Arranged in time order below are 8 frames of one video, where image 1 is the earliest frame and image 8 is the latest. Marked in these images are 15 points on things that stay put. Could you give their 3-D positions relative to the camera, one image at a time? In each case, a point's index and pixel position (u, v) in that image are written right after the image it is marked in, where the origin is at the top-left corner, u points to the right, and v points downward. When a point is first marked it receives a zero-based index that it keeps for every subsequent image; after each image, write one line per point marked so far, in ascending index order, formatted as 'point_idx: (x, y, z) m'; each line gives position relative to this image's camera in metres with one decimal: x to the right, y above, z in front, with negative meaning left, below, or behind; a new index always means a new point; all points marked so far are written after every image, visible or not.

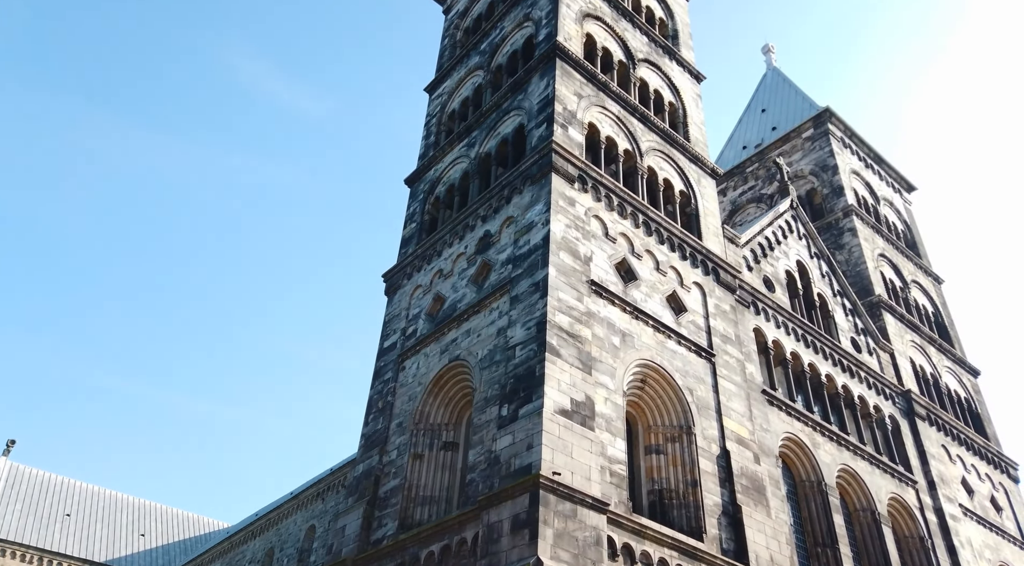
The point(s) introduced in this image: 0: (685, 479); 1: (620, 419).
0: (+3.3, -3.8, +15.4) m
1: (+1.9, -2.4, +14.3) m
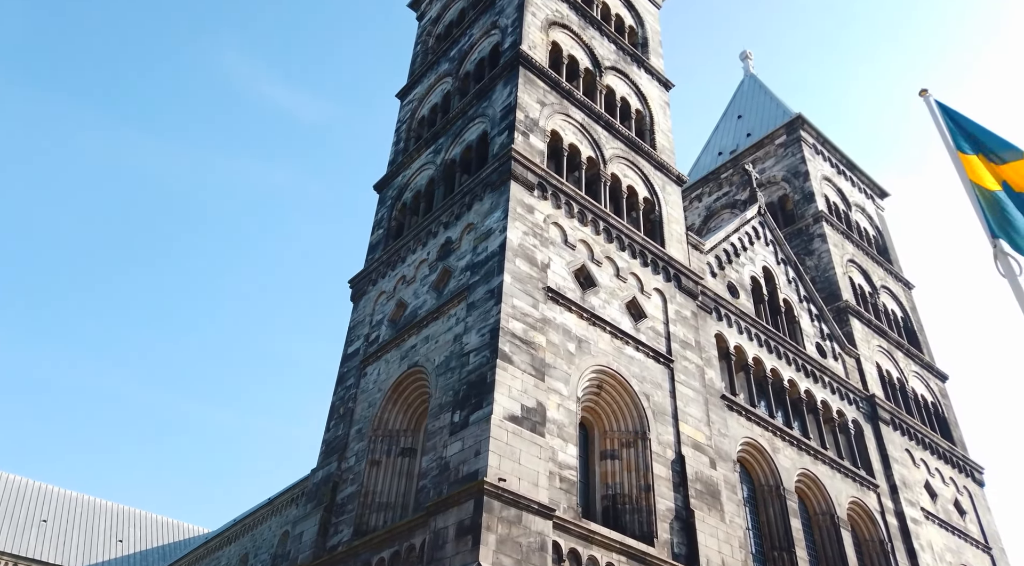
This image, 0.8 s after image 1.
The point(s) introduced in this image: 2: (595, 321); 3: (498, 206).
0: (+2.4, -3.9, +15.6) m
1: (+1.1, -2.5, +14.4) m
2: (+1.8, -0.8, +16.9) m
3: (-0.3, +1.7, +17.3) m
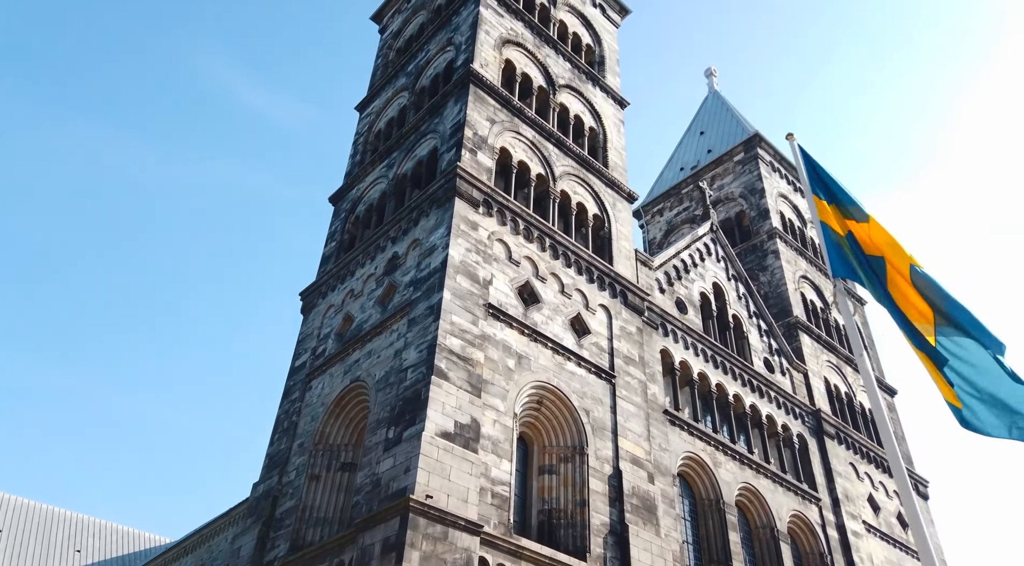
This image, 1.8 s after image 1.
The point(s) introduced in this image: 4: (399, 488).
0: (+1.2, -4.3, +15.8) m
1: (-0.1, -2.9, +14.6) m
2: (+0.5, -1.2, +17.2) m
3: (-1.5, +1.3, +17.5) m
4: (-1.8, -3.2, +12.6) m
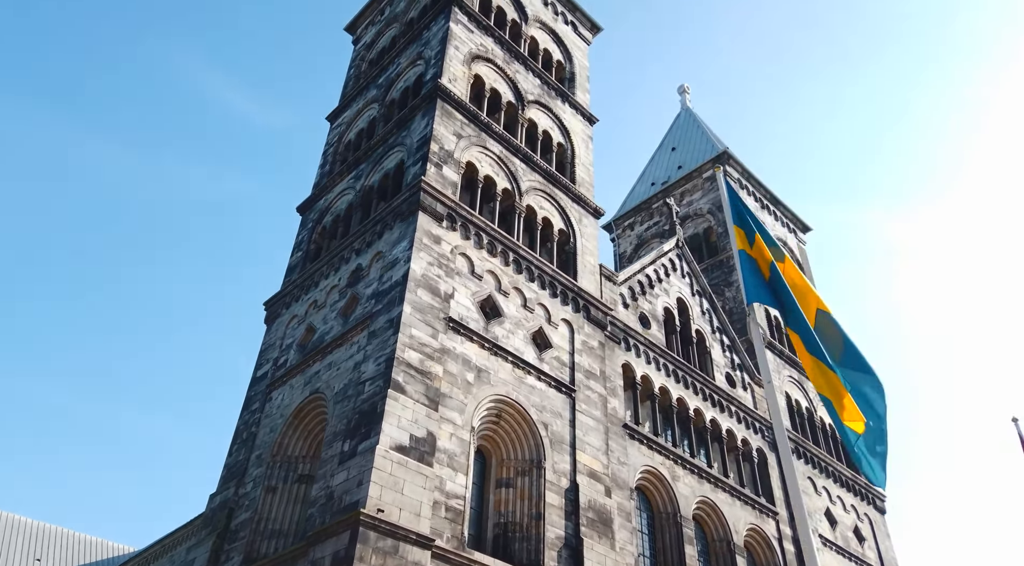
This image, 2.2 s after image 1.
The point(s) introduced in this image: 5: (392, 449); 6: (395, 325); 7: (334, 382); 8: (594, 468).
0: (+0.4, -4.6, +16.0) m
1: (-0.9, -3.1, +14.8) m
2: (-0.3, -1.5, +17.4) m
3: (-2.4, +1.0, +17.6) m
4: (-2.5, -3.5, +12.7) m
5: (-2.0, -2.8, +13.3) m
6: (-2.3, -0.8, +15.5) m
7: (-3.6, -2.0, +16.3) m
8: (+1.8, -4.1, +17.9) m
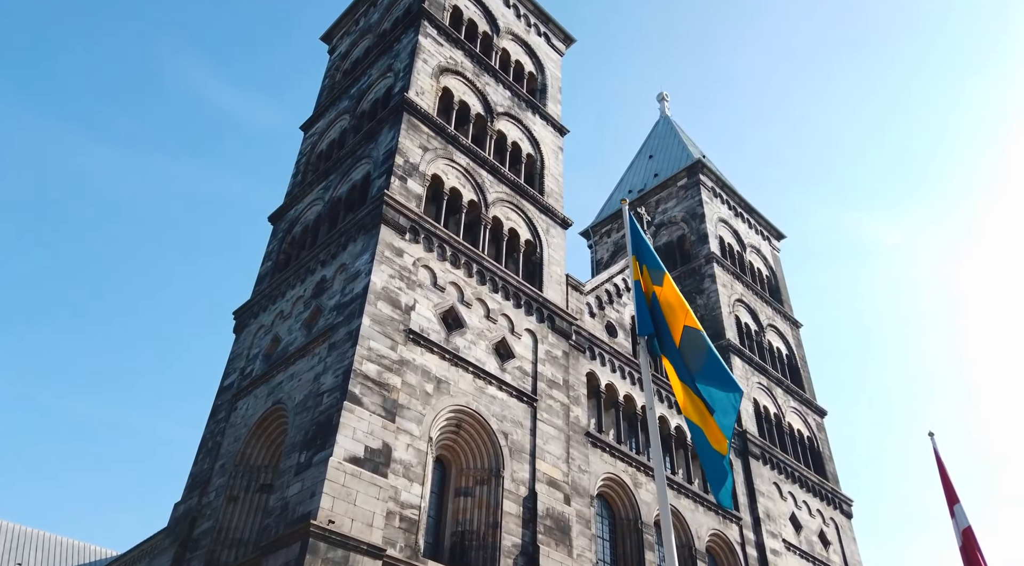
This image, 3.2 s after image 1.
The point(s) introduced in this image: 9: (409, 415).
0: (-0.5, -4.8, +16.3) m
1: (-1.7, -3.4, +15.1) m
2: (-1.2, -1.7, +17.7) m
3: (-3.2, +0.8, +17.9) m
4: (-3.4, -3.7, +13.0) m
5: (-2.8, -3.0, +13.6) m
6: (-3.1, -1.1, +15.8) m
7: (-4.5, -2.3, +16.6) m
8: (+0.9, -4.4, +18.2) m
9: (-2.0, -2.6, +15.6) m
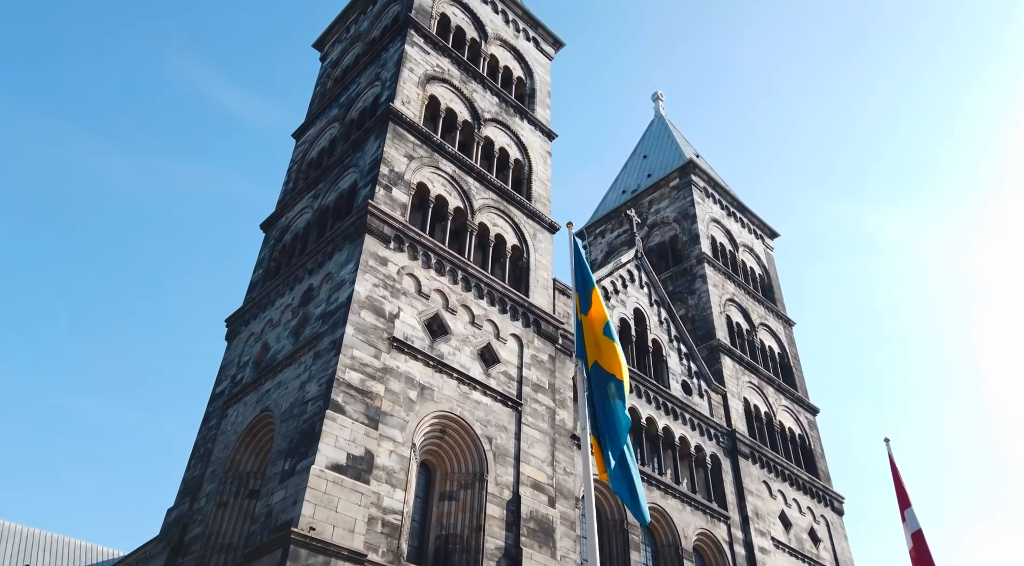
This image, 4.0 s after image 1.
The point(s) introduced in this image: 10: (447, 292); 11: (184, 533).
0: (-0.8, -5.0, +16.6) m
1: (-2.1, -3.6, +15.4) m
2: (-1.6, -1.9, +18.0) m
3: (-3.6, +0.6, +18.3) m
4: (-3.7, -3.9, +13.3) m
5: (-3.2, -3.2, +13.9) m
6: (-3.5, -1.3, +16.1) m
7: (-4.9, -2.5, +17.0) m
8: (+0.6, -4.6, +18.5) m
9: (-2.4, -2.8, +15.9) m
10: (-1.6, -0.2, +19.6) m
11: (-7.0, -5.3, +17.1) m
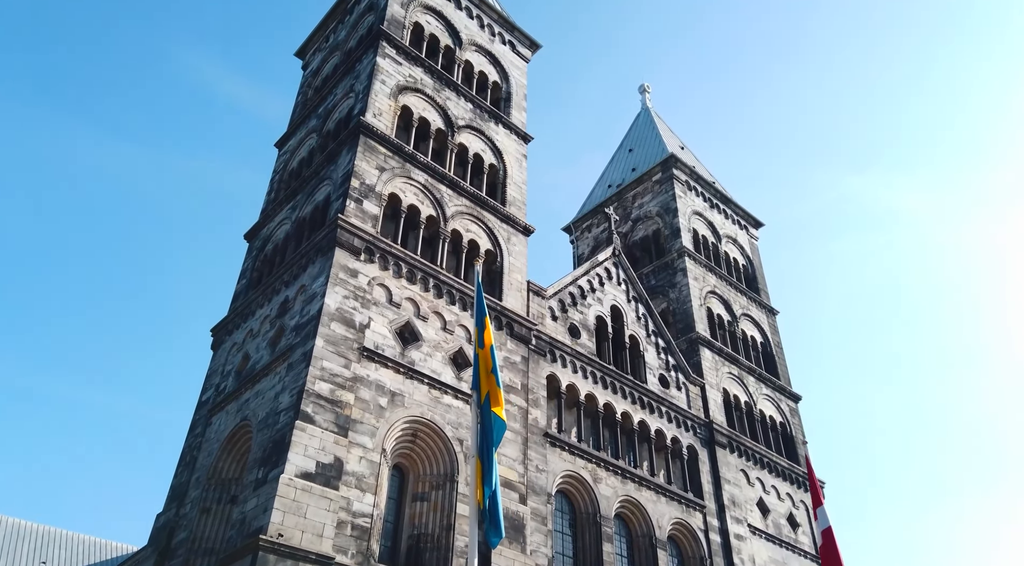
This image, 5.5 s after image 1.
0: (-1.5, -5.2, +17.4) m
1: (-2.8, -3.9, +16.2) m
2: (-2.3, -2.1, +18.8) m
3: (-4.5, +0.3, +19.0) m
4: (-4.5, -4.3, +14.2) m
5: (-3.9, -3.6, +14.7) m
6: (-4.3, -1.6, +16.9) m
7: (-5.6, -2.8, +17.8) m
8: (-0.1, -4.7, +19.3) m
9: (-3.1, -3.0, +16.7) m
10: (-2.4, -0.4, +20.4) m
11: (-7.7, -5.7, +18.0) m
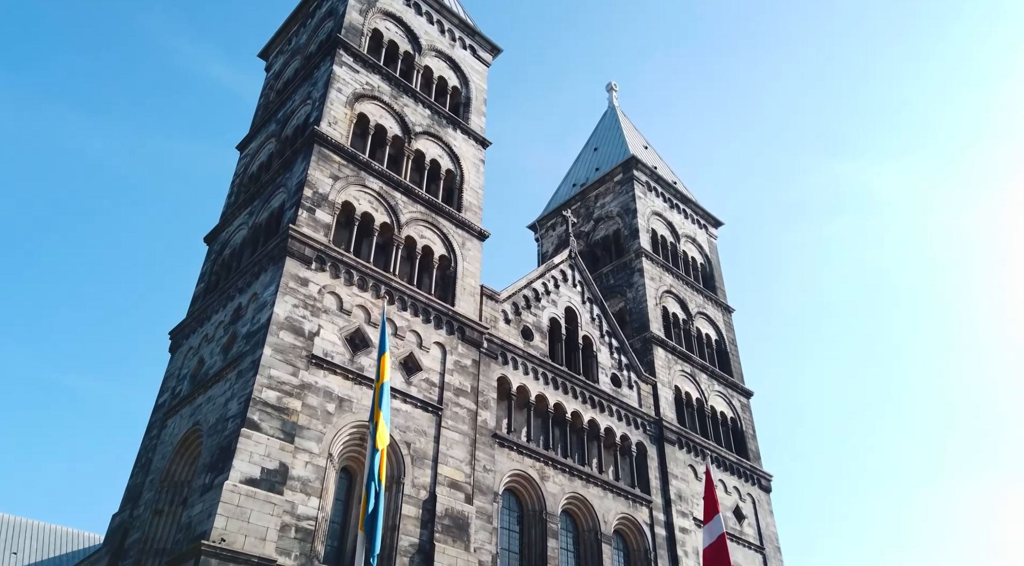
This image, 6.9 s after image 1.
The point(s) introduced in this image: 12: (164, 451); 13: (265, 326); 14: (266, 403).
0: (-2.8, -5.5, +18.2) m
1: (-4.1, -4.1, +16.9) m
2: (-3.7, -2.4, +19.5) m
3: (-5.8, +0.1, +19.6) m
4: (-5.7, -4.6, +14.8) m
5: (-5.2, -3.8, +15.4) m
6: (-5.6, -1.8, +17.5) m
7: (-6.9, -3.1, +18.4) m
8: (-1.4, -4.9, +20.1) m
9: (-4.4, -3.3, +17.4) m
10: (-3.7, -0.6, +21.0) m
11: (-9.0, -6.0, +18.6) m
12: (-8.6, -4.2, +19.8) m
13: (-5.6, -1.0, +18.4) m
14: (-5.2, -2.5, +17.0) m
